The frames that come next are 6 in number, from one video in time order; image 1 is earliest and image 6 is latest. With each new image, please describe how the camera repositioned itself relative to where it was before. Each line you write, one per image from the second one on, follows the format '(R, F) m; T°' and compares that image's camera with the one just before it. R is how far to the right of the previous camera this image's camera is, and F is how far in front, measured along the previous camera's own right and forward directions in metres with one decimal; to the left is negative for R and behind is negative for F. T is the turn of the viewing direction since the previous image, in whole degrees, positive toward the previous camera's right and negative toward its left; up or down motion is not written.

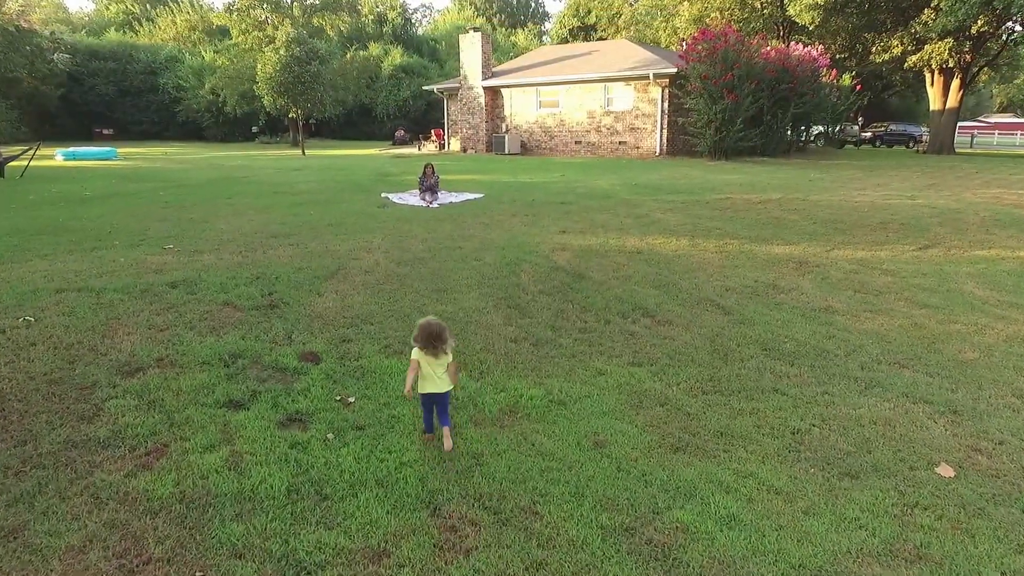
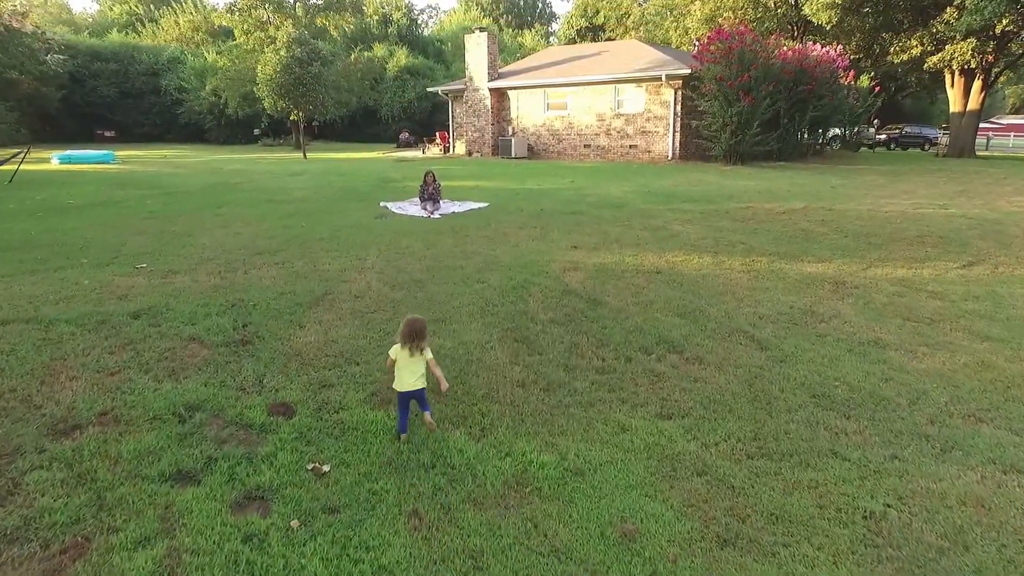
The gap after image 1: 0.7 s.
(0.0, +0.6) m; 0°
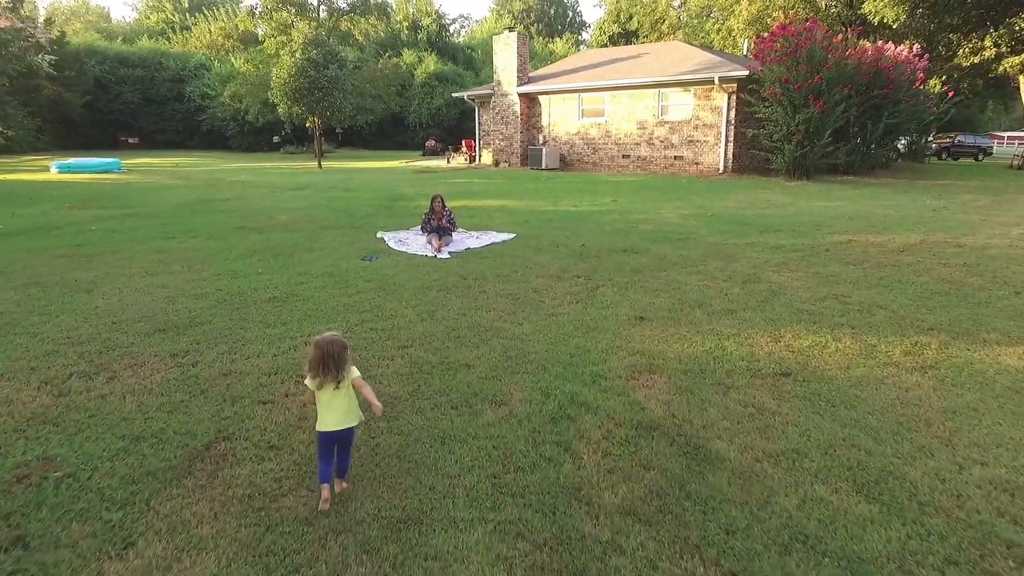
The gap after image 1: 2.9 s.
(0.0, +2.4) m; -2°
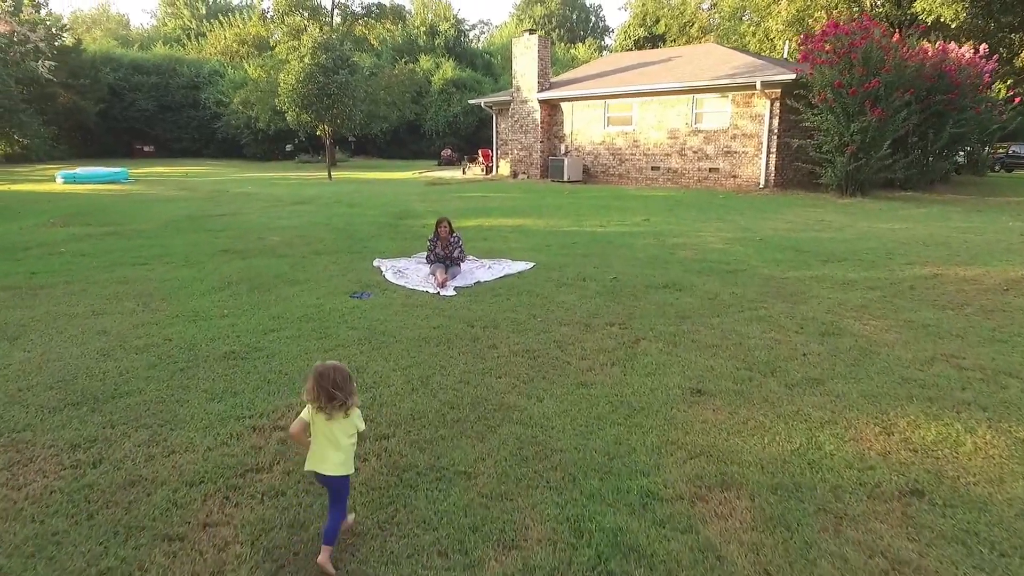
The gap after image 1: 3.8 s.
(0.0, +1.1) m; -1°
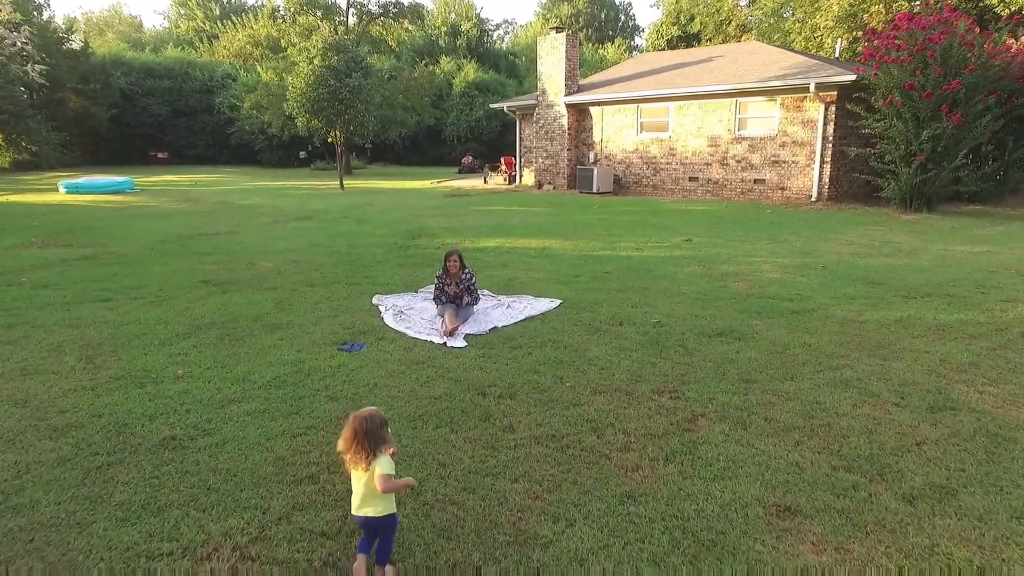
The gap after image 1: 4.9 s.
(0.0, +0.9) m; -2°
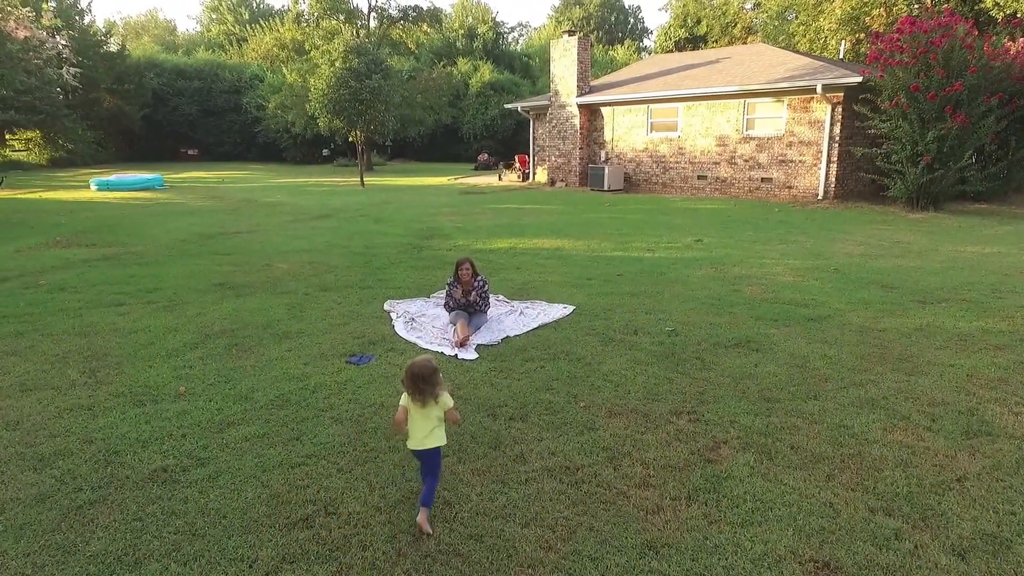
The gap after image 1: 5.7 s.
(0.0, +0.2) m; -1°
